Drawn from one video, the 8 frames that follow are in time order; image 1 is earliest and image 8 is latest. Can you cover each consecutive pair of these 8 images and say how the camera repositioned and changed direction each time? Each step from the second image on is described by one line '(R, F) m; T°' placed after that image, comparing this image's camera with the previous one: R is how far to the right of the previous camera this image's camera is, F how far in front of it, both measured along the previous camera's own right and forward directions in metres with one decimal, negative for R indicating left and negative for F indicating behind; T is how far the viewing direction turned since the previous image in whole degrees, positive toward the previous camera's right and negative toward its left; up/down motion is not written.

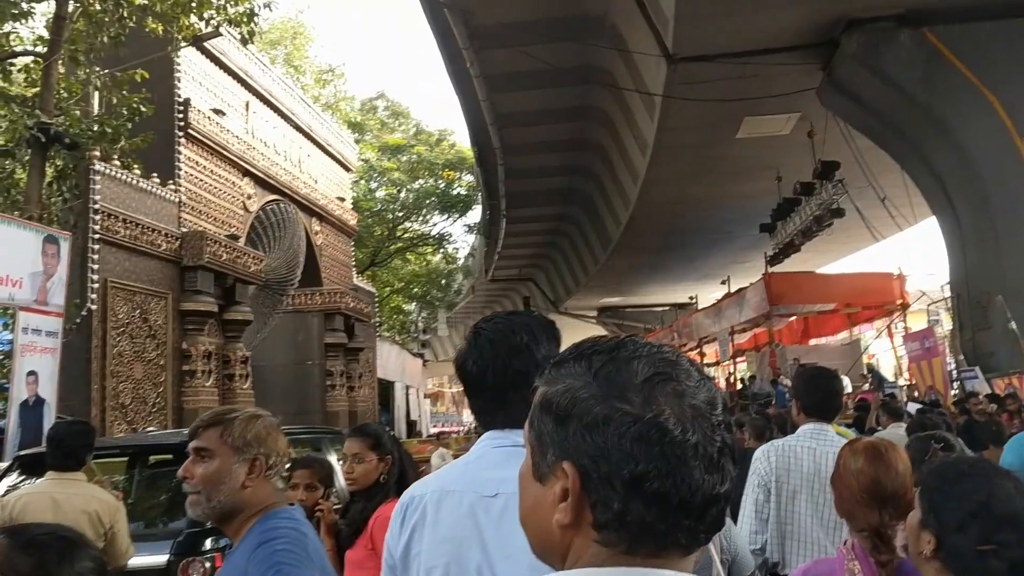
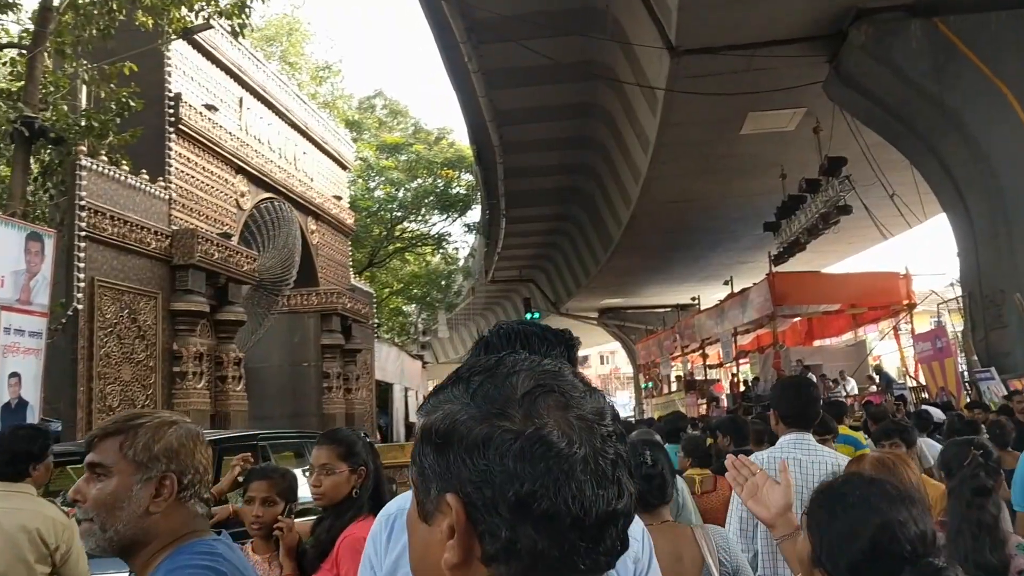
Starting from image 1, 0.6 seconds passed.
(0.0, +0.2) m; 0°
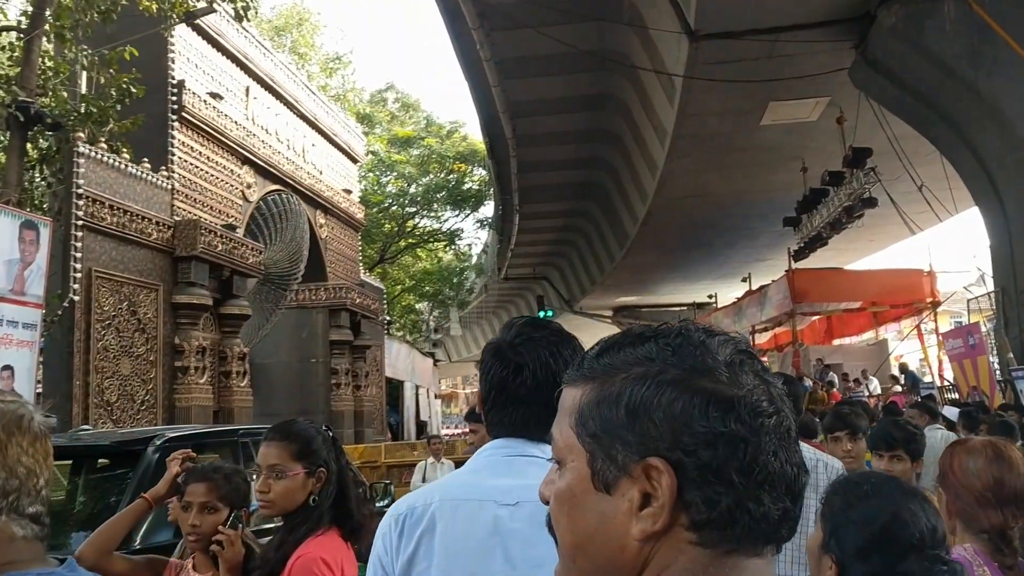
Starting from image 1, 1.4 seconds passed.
(0.0, +0.3) m; -1°
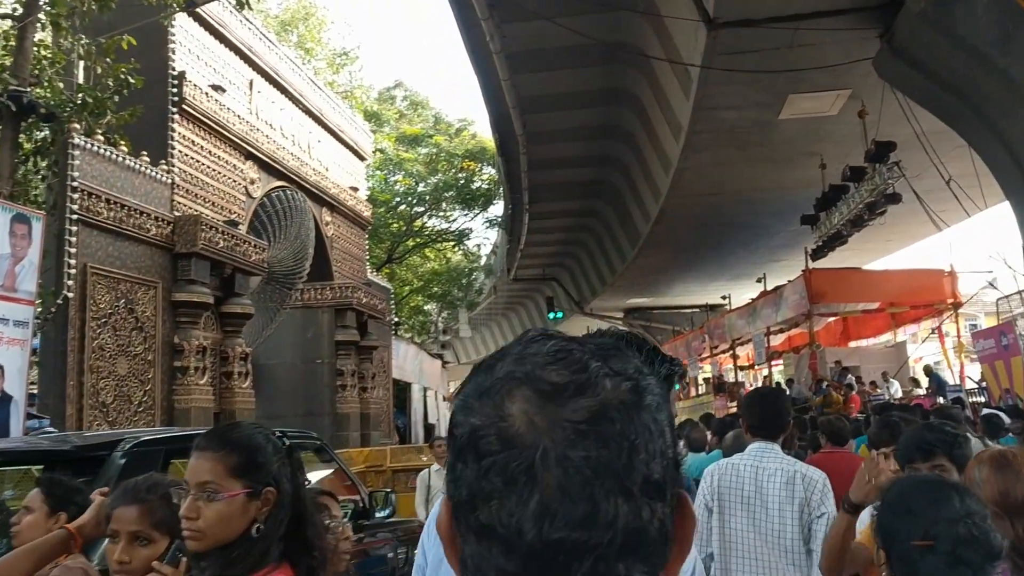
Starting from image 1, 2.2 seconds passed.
(0.0, +0.3) m; -1°
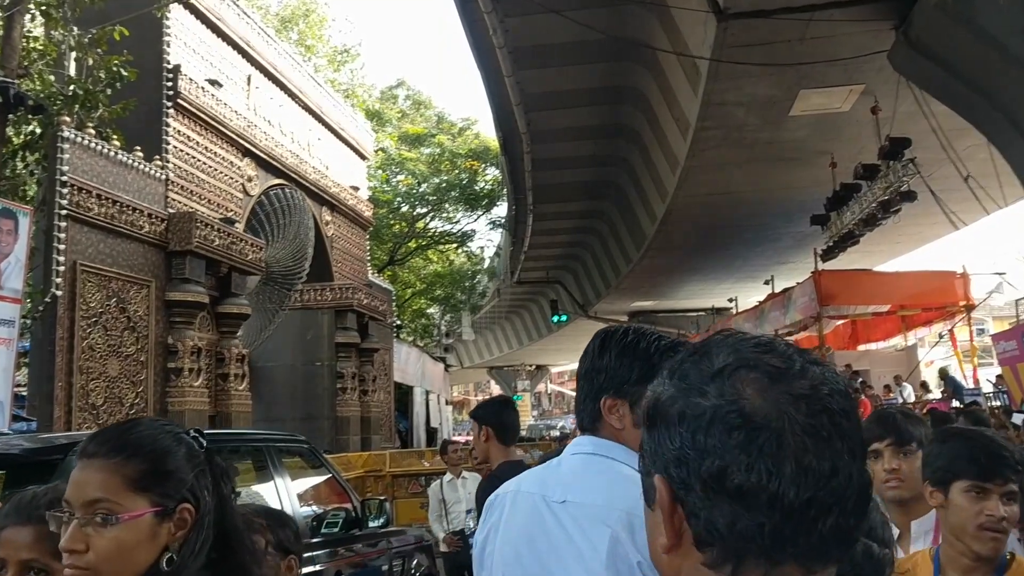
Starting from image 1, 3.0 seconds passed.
(0.0, +0.3) m; 0°
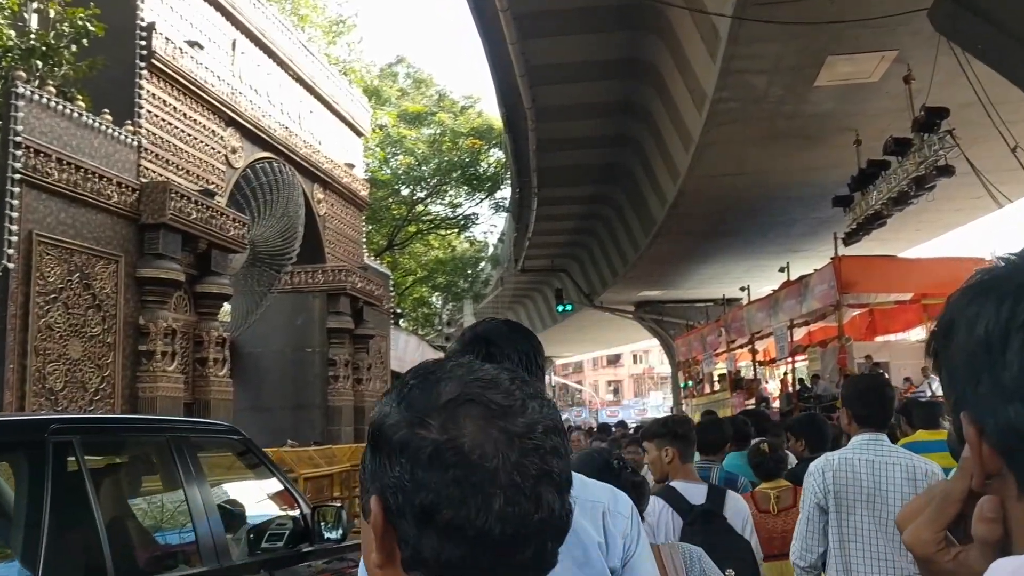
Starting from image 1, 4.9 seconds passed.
(0.0, +0.7) m; 0°
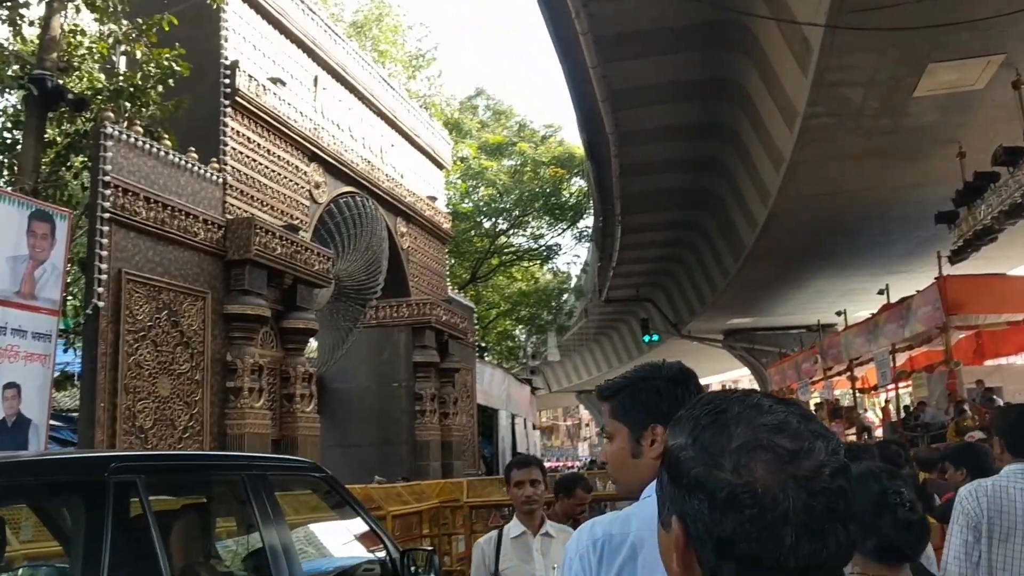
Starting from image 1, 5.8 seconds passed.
(-0.1, +0.3) m; -5°
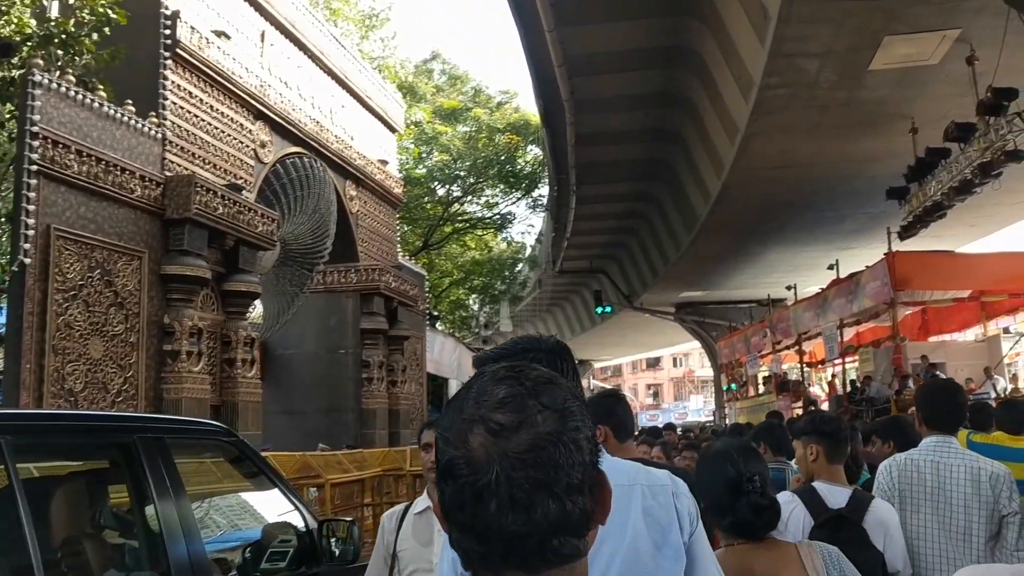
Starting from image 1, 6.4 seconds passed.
(+0.1, +0.1) m; +3°
